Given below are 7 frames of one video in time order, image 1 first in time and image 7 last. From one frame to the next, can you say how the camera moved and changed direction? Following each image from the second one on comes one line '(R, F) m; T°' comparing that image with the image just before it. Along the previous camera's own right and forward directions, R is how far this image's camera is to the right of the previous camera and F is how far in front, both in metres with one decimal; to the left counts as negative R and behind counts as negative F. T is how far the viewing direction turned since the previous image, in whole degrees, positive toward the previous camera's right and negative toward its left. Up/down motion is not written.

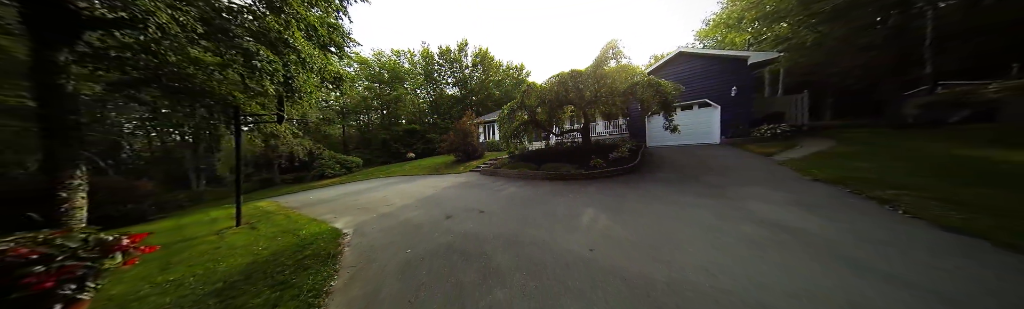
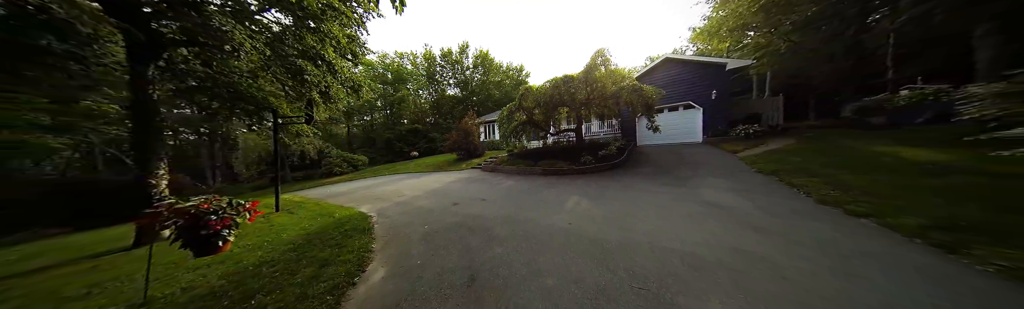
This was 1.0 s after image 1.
(+0.1, -0.9) m; 0°
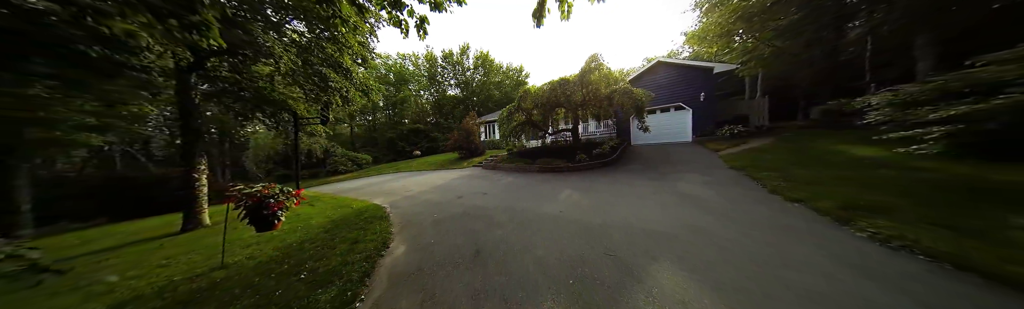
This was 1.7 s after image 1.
(0.0, -0.6) m; 0°
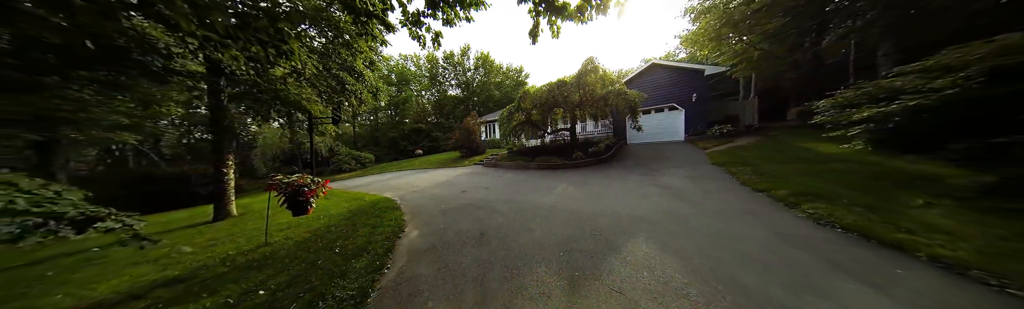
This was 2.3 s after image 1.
(0.0, -0.5) m; 0°
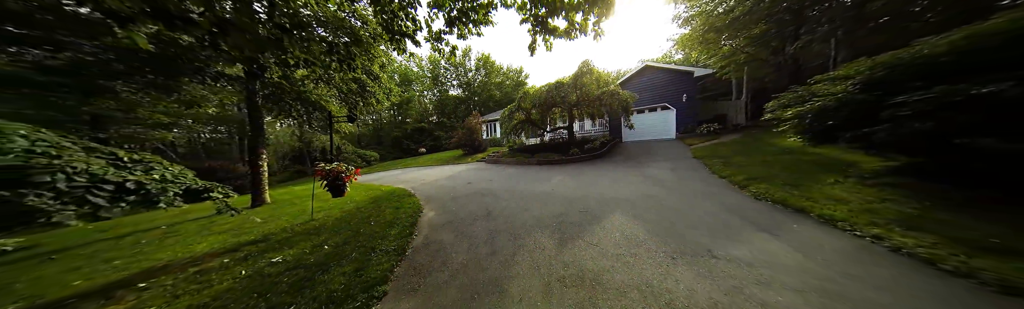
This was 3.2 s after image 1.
(0.0, -0.7) m; 0°
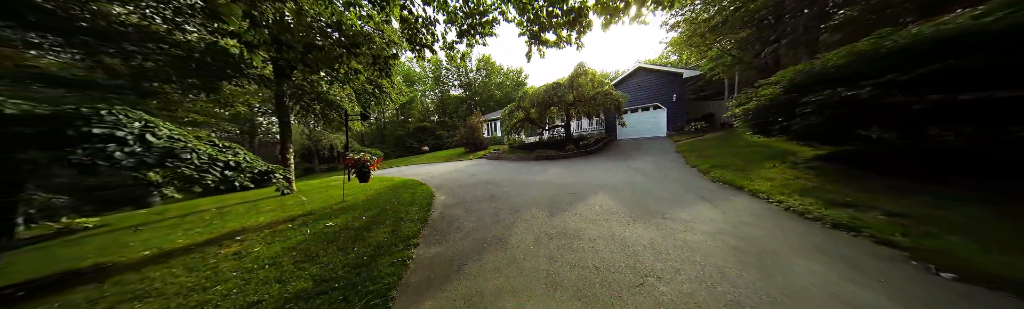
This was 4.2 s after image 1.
(0.0, -0.7) m; 0°
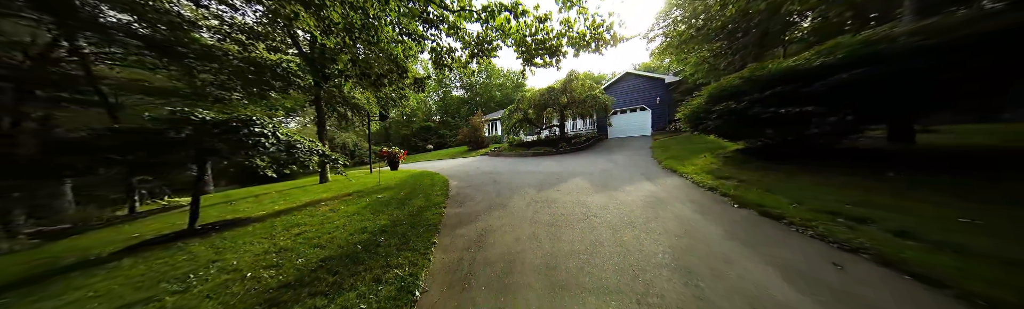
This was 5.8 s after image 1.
(0.0, -1.3) m; 0°
